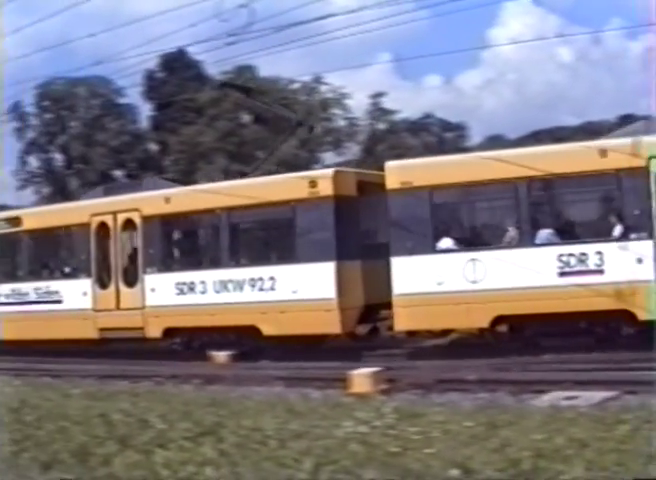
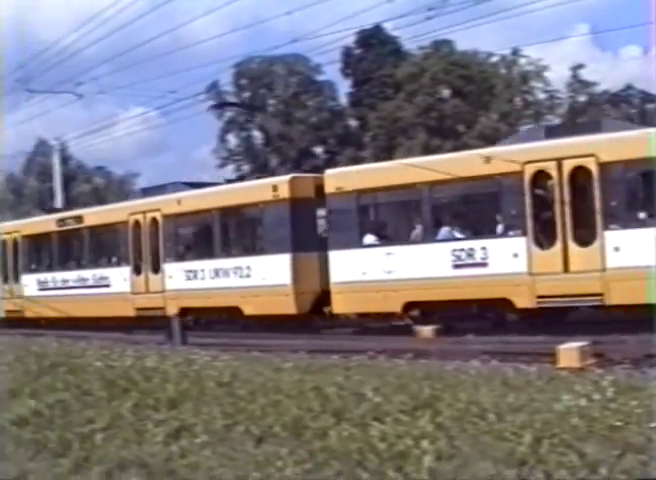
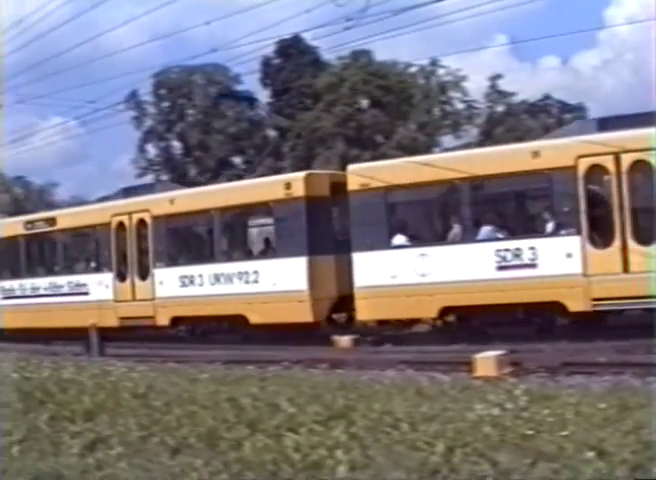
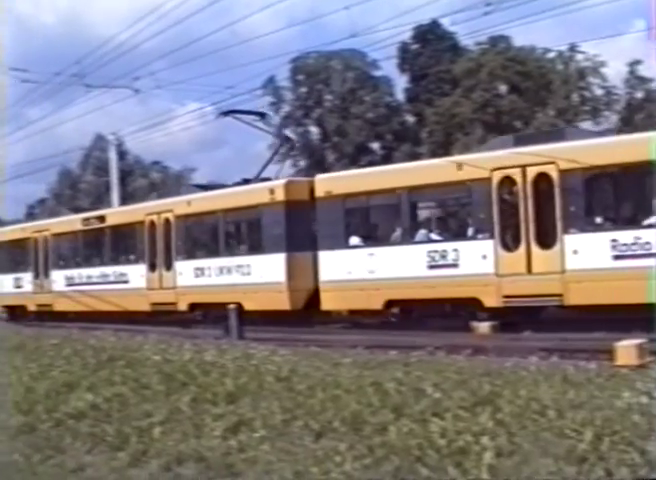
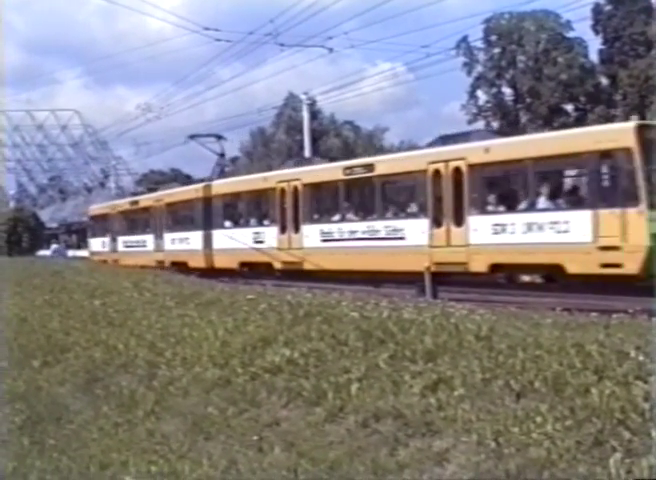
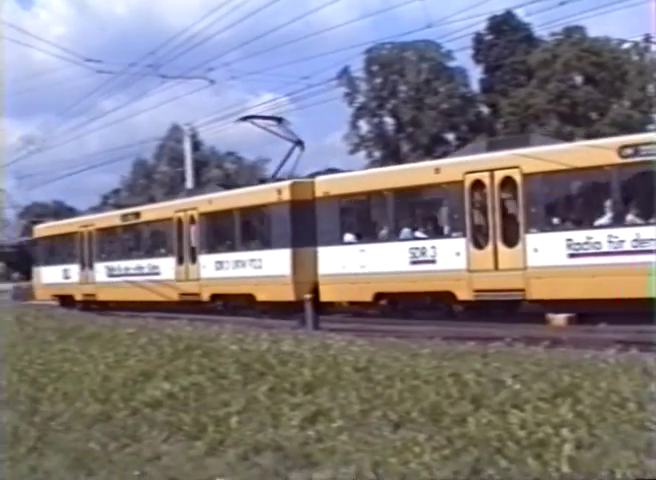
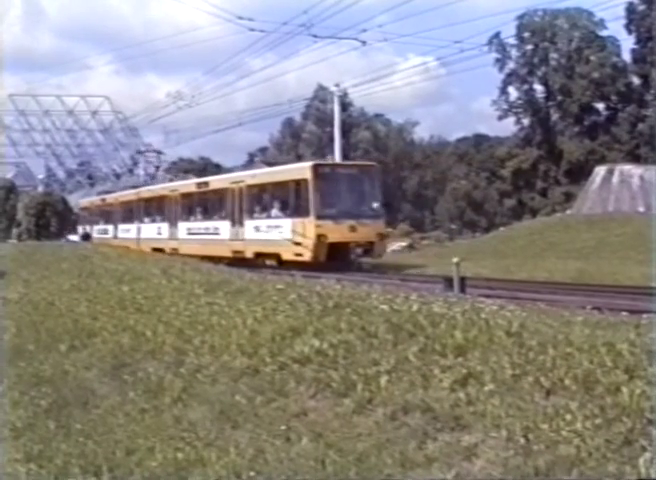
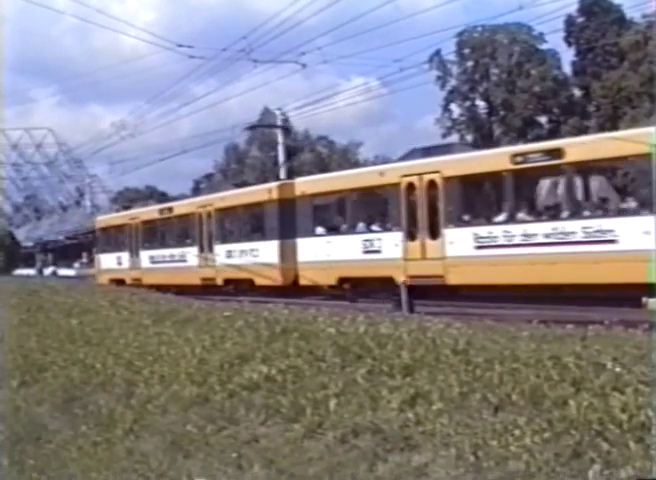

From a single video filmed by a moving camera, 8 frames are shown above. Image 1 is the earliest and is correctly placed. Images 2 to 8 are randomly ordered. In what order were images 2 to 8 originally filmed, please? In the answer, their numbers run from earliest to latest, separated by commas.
3, 2, 4, 6, 8, 5, 7
